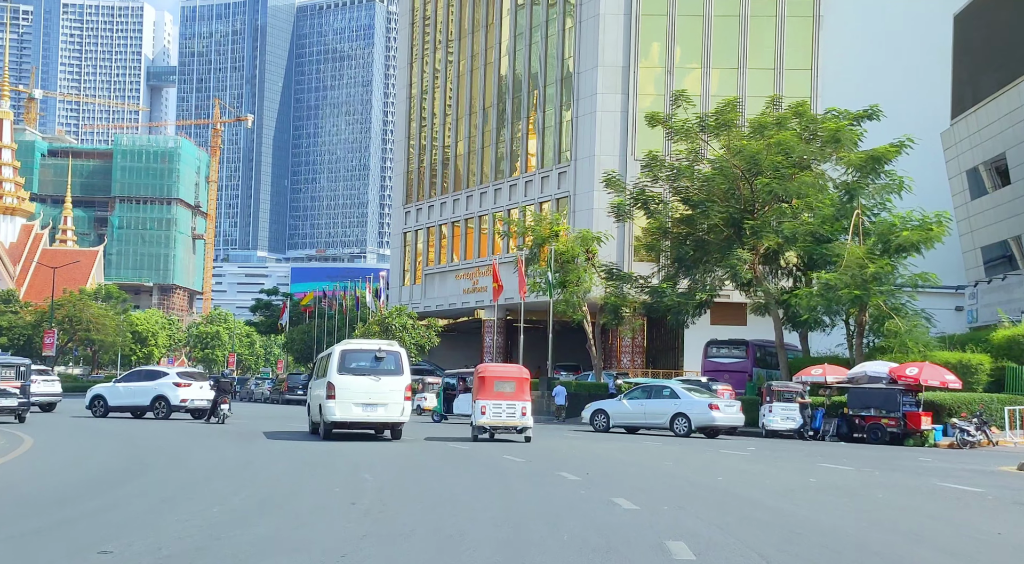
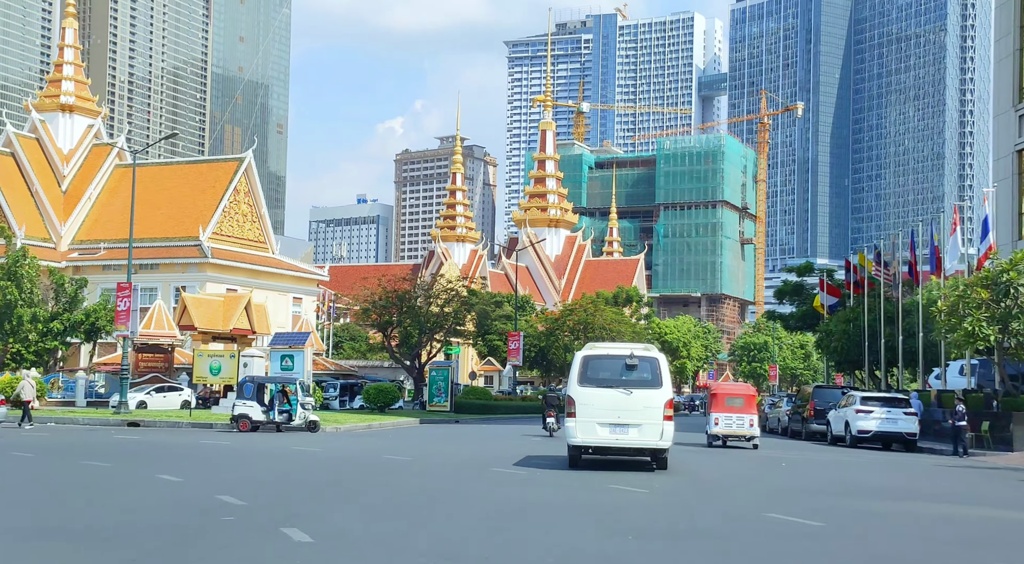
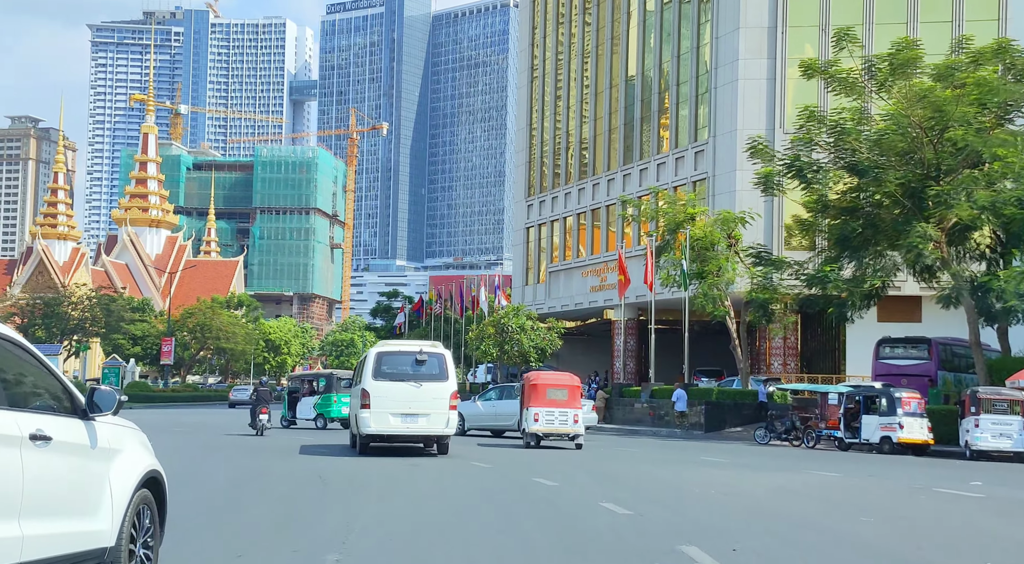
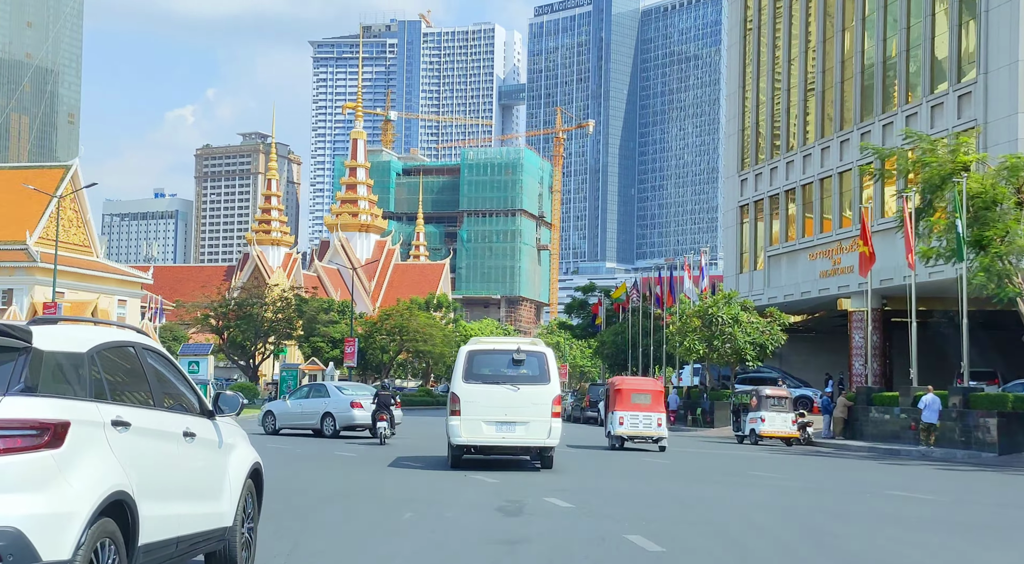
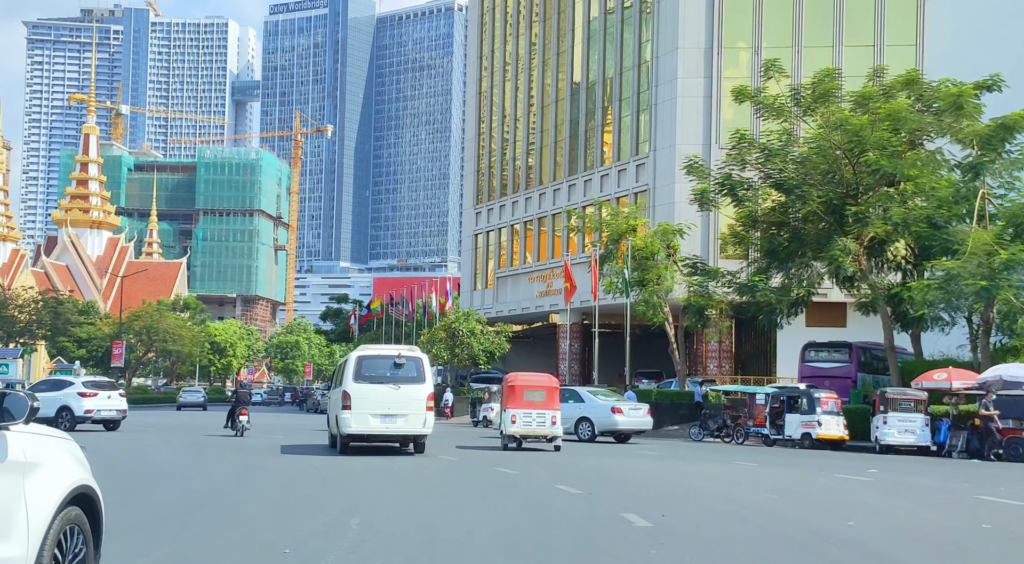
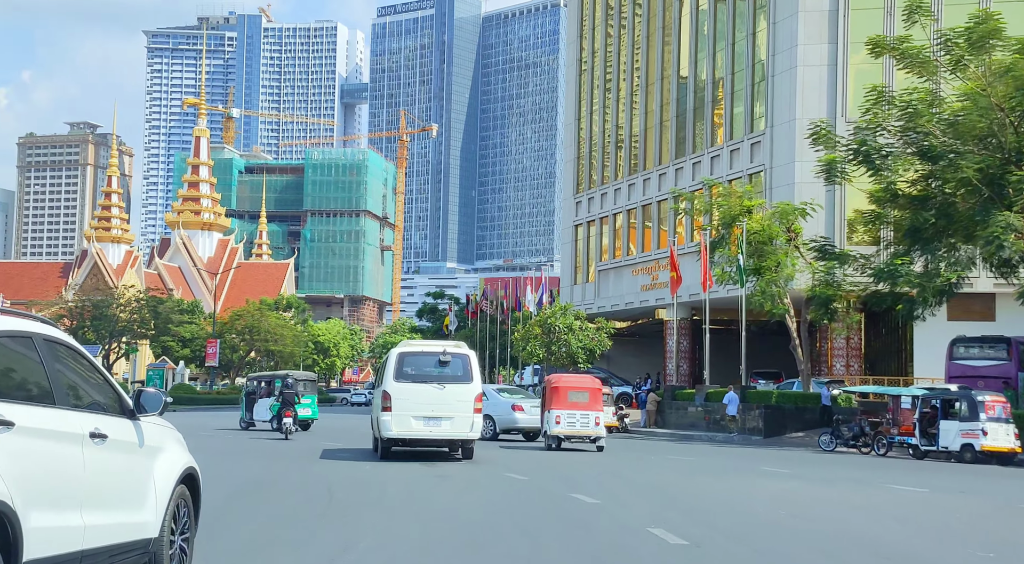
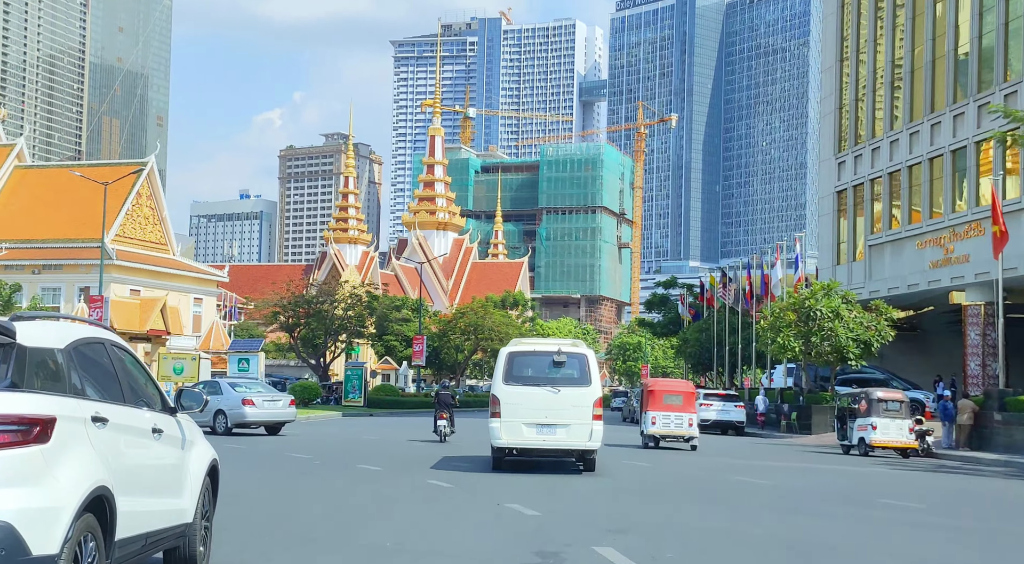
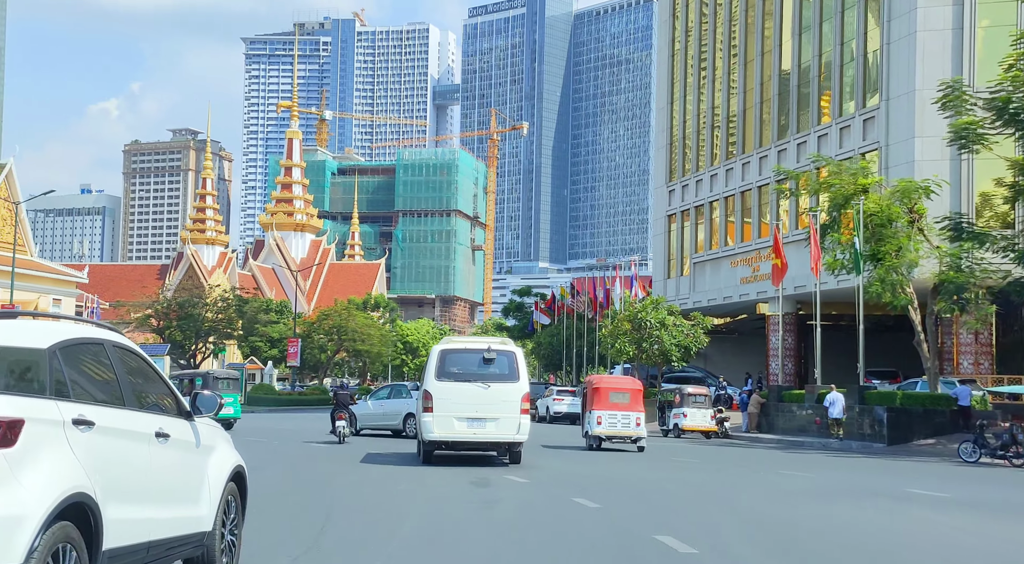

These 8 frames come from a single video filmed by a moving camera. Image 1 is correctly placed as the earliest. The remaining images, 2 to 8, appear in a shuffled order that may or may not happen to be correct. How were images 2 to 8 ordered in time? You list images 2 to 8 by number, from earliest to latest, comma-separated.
5, 3, 6, 8, 4, 7, 2
